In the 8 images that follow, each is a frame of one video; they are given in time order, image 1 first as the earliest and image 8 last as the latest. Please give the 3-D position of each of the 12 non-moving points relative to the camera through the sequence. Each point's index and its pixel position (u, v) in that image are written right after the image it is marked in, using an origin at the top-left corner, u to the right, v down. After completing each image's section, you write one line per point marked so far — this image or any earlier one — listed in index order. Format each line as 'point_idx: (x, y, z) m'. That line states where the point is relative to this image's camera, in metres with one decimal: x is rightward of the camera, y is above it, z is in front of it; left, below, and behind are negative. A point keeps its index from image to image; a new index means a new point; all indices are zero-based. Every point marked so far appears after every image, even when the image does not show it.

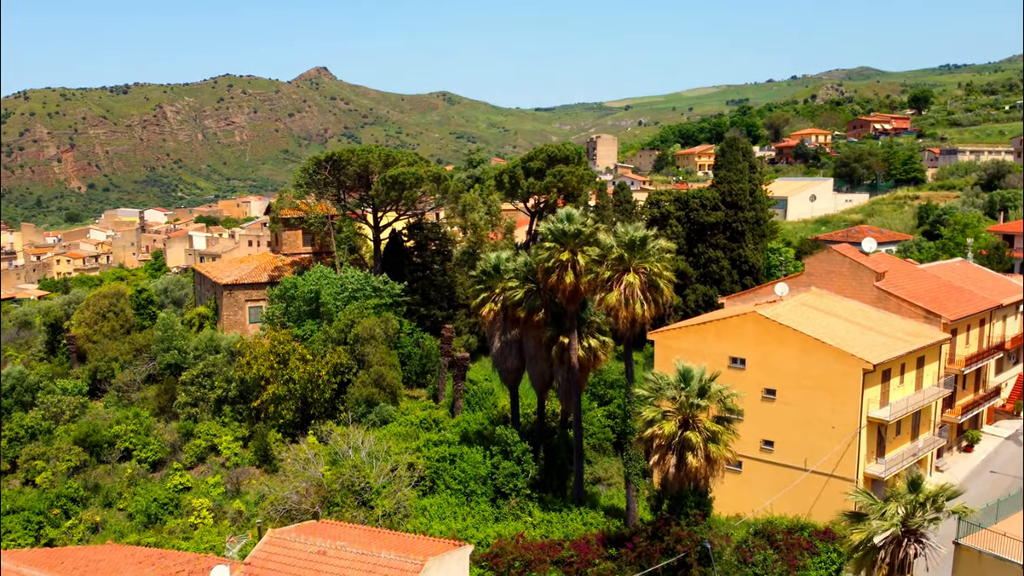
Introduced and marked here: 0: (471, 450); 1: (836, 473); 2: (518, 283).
0: (-0.9, -3.7, +19.6) m
1: (+6.1, -3.5, +16.5) m
2: (+0.1, +0.1, +18.3) m
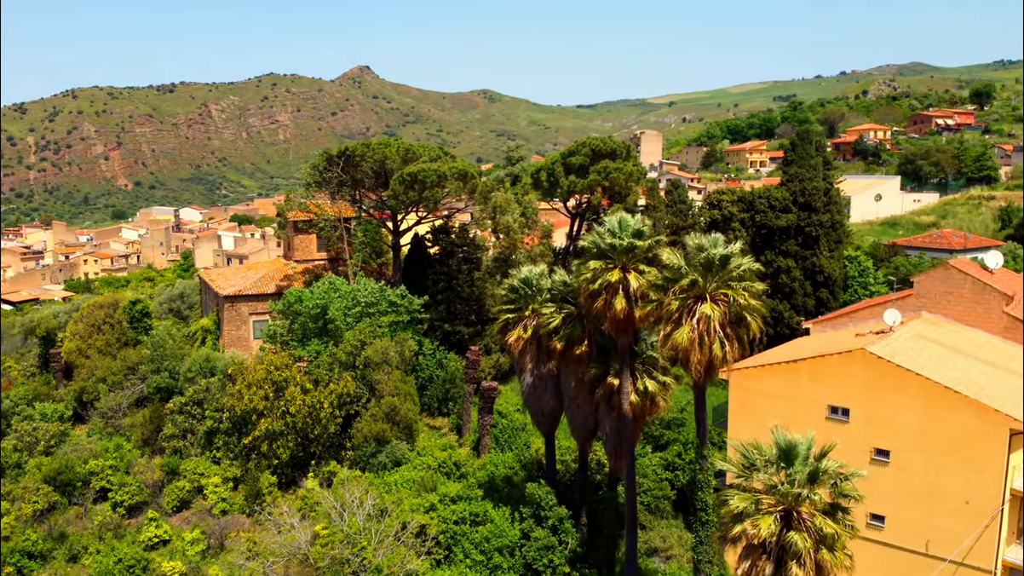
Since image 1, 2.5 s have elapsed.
0: (-0.3, -4.1, +15.9) m
1: (+6.6, -4.0, +12.5) m
2: (+0.7, -0.3, +14.5) m
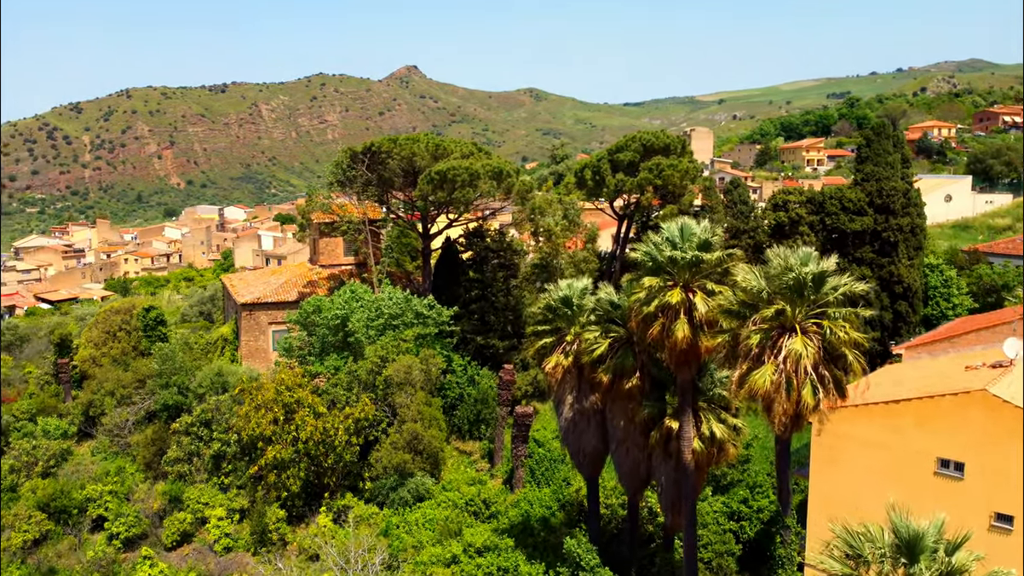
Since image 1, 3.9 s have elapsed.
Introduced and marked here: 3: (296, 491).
0: (+0.3, -4.4, +13.5) m
1: (+7.0, -4.3, +9.8) m
2: (+1.2, -0.6, +12.1) m
3: (-4.4, -4.1, +17.7) m
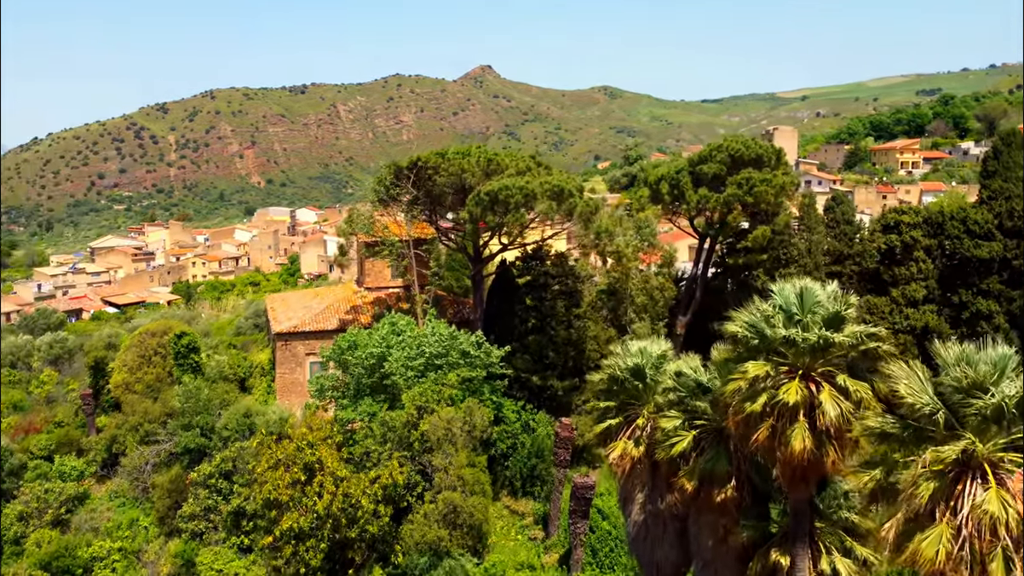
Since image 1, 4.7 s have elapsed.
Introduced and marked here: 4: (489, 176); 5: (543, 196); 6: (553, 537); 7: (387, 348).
0: (+0.9, -5.2, +10.7) m
1: (+7.3, -5.2, +6.4) m
2: (+1.8, -1.4, +9.2) m
3: (-3.4, -4.9, +15.2) m
4: (-0.5, +2.5, +19.6) m
5: (+0.7, +2.0, +18.5) m
6: (+0.8, -4.8, +16.6) m
7: (-2.7, -1.3, +18.2) m
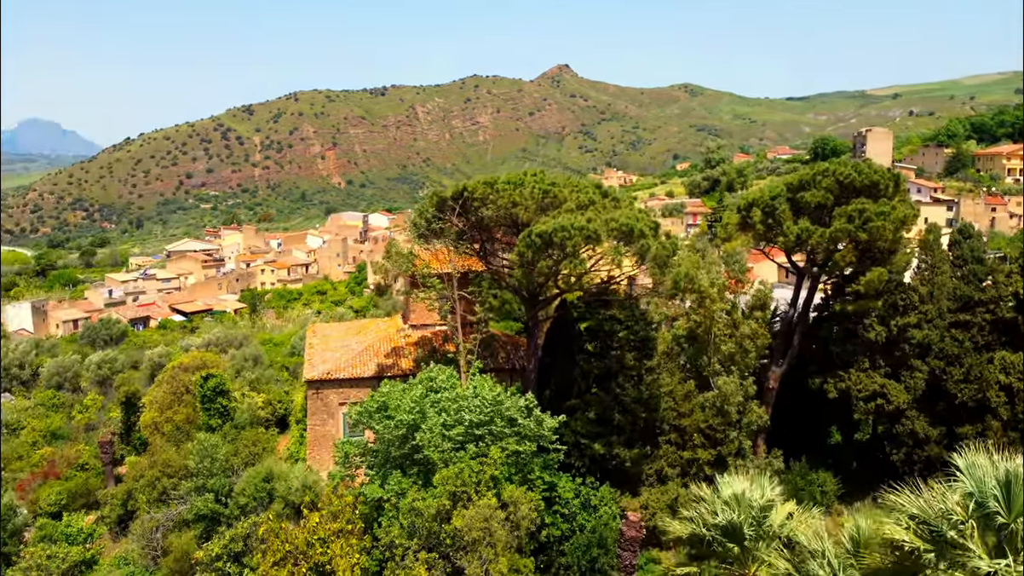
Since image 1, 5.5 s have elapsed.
0: (+1.2, -6.2, +7.7) m
1: (+7.2, -6.3, +2.9) m
2: (+2.0, -2.5, +6.1) m
3: (-2.7, -5.9, +12.6) m
4: (+0.7, +1.5, +16.7) m
5: (+1.8, +1.0, +15.5) m
6: (+1.6, -5.8, +13.6) m
7: (-1.6, -2.2, +15.5) m
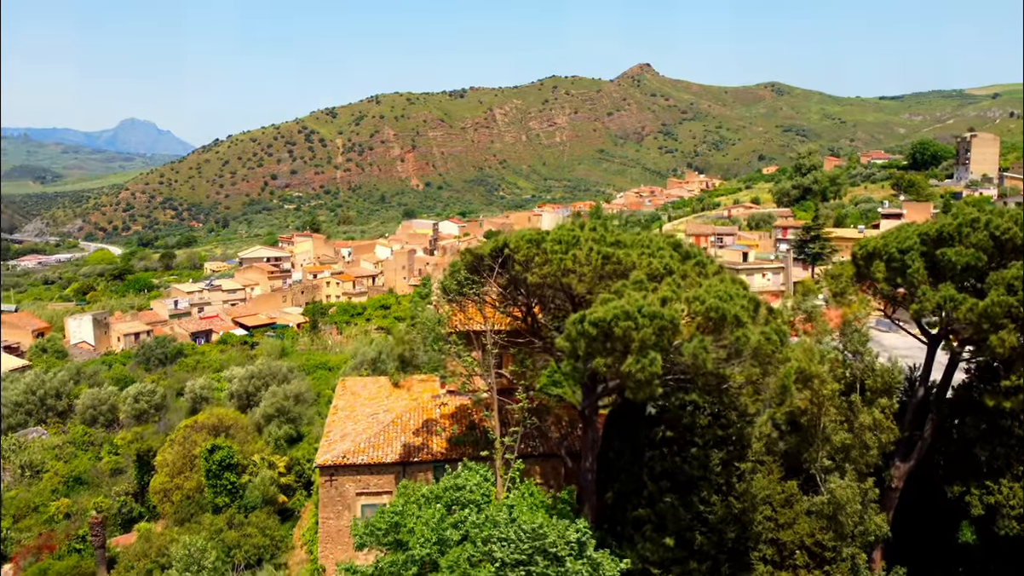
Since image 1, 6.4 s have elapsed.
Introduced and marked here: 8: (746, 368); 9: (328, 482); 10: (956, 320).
0: (+1.0, -7.5, +4.0) m
1: (+6.6, -7.8, -1.3) m
2: (+1.7, -3.8, +2.4) m
3: (-2.4, -7.1, +9.3) m
4: (+1.5, +0.2, +13.0) m
5: (+2.4, -0.4, +11.7) m
6: (+2.0, -7.2, +9.9) m
7: (-1.0, -3.5, +12.1) m
8: (+3.1, -1.0, +11.5) m
9: (-3.4, -3.6, +16.2) m
10: (+7.4, -0.6, +14.5) m
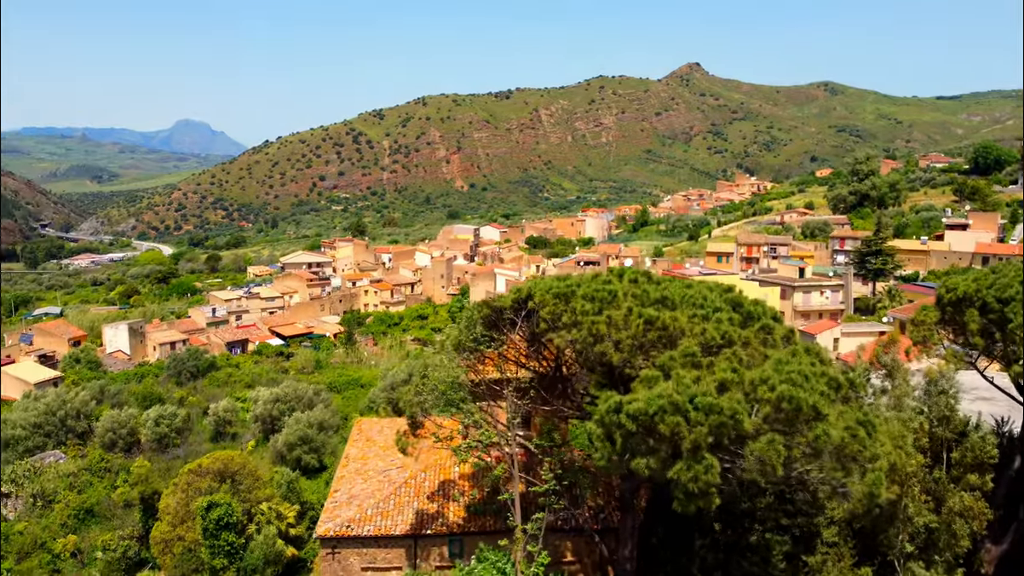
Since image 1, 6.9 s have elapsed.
0: (+0.8, -8.4, +1.9) m
1: (+6.0, -8.6, -3.7) m
2: (+1.4, -4.6, +0.2) m
3: (-2.4, -7.9, +7.3) m
4: (+1.8, -0.6, +10.8) m
5: (+2.7, -1.2, +9.5) m
6: (+2.0, -8.0, +7.7) m
7: (-0.8, -4.3, +10.0) m
8: (+3.3, -1.9, +9.3) m
9: (-3.0, -4.4, +14.3) m
10: (+7.8, -1.4, +12.1) m
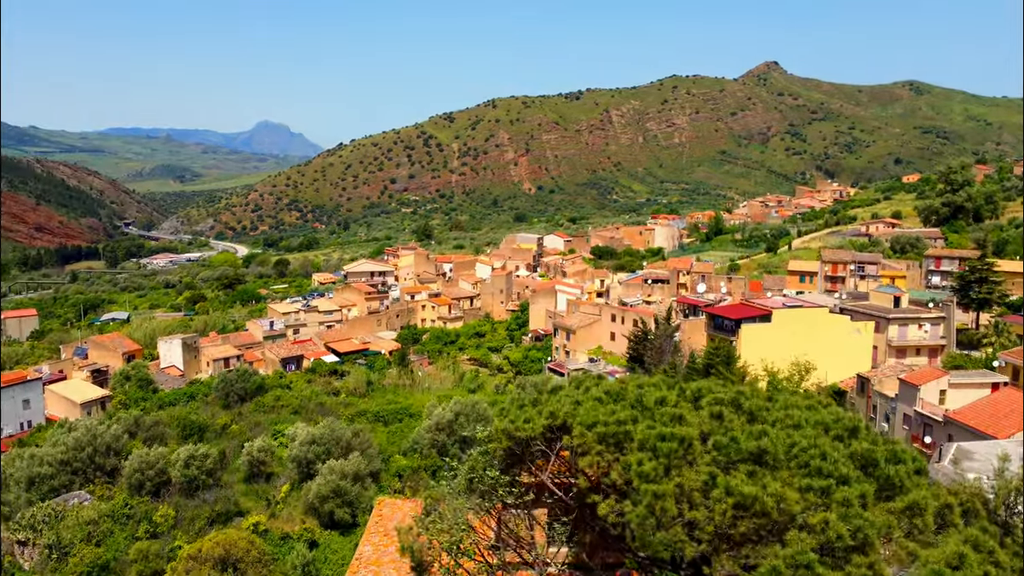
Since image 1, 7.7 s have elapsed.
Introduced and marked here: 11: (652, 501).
0: (+0.1, -9.6, -1.2) m
1: (+4.9, -9.9, -7.3) m
2: (+0.7, -5.9, -2.9) m
3: (-2.6, -9.1, +4.4) m
4: (+2.0, -1.9, +7.6) m
5: (+2.8, -2.5, +6.2) m
6: (+1.9, -9.3, +4.5) m
7: (-0.7, -5.6, +7.0) m
8: (+3.4, -3.2, +5.9) m
9: (-2.5, -5.6, +11.5) m
10: (+8.0, -2.8, +8.4) m
11: (+1.4, -1.6, +8.0) m
